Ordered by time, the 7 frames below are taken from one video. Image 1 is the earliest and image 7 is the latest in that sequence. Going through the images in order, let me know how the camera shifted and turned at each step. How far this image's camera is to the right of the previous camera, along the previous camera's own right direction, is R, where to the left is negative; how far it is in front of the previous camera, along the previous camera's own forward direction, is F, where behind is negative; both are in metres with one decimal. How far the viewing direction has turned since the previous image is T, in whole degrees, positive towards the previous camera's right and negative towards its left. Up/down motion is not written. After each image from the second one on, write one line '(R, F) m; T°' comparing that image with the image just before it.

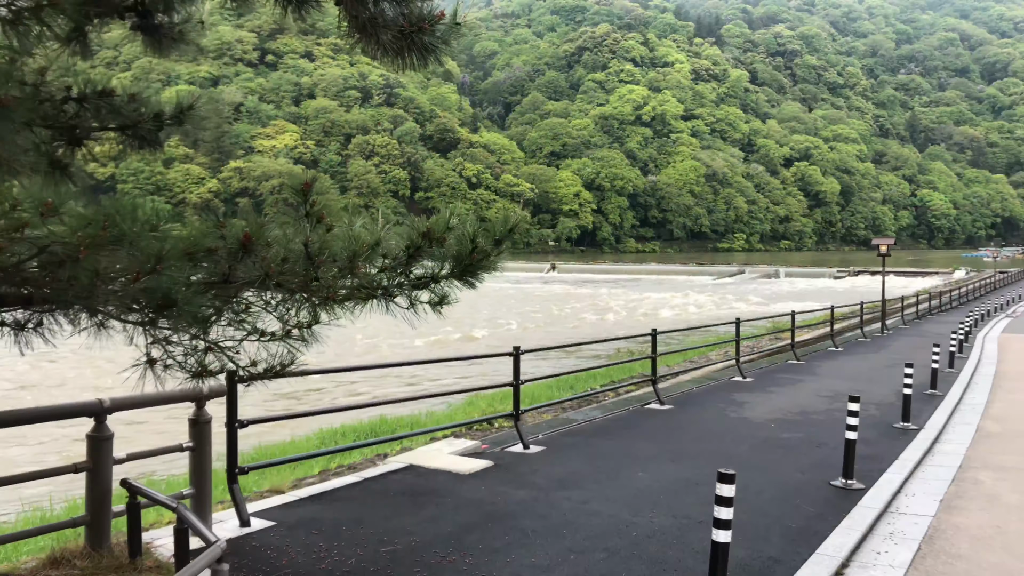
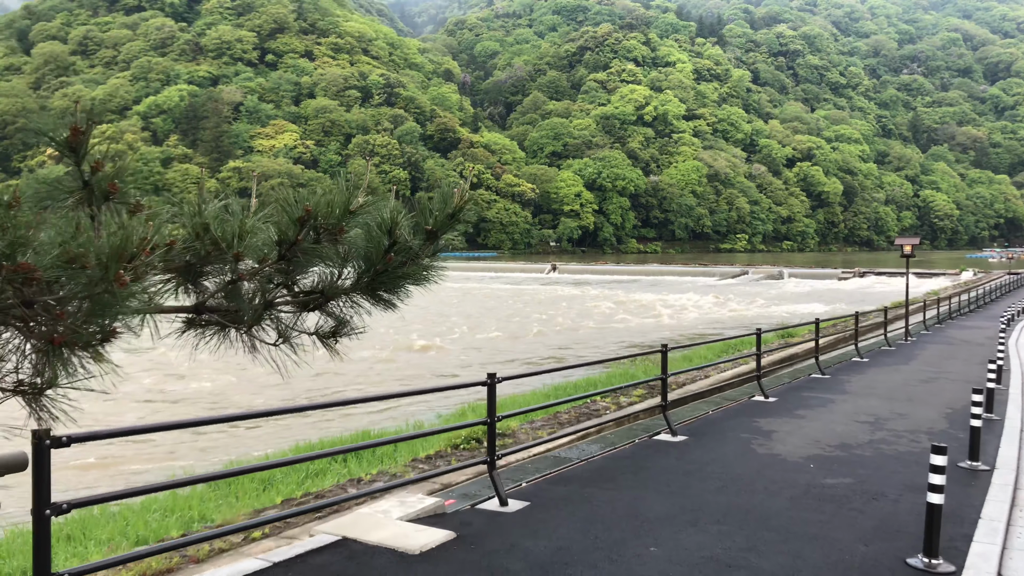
(+0.1, +0.4) m; 0°
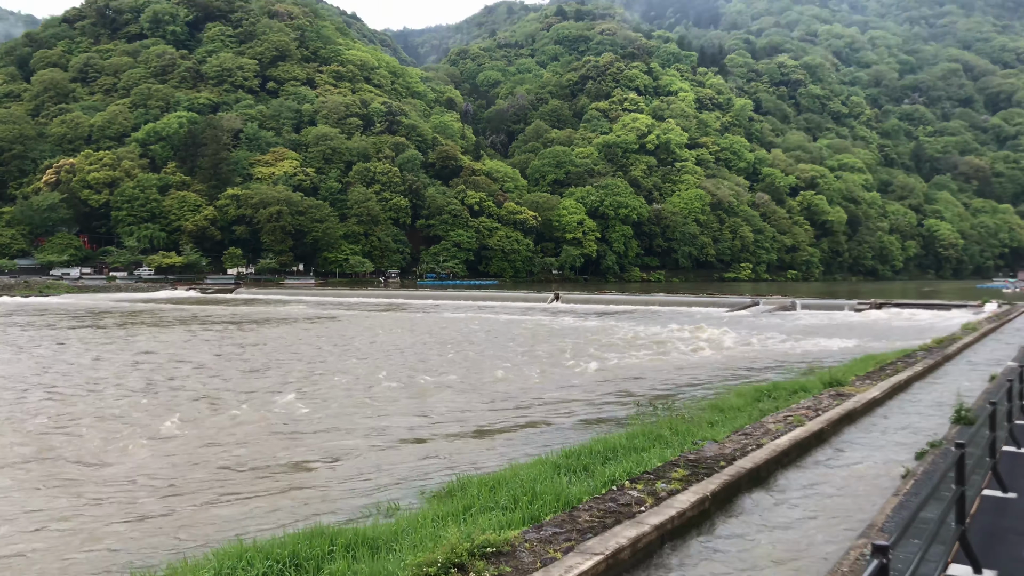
(+0.1, +1.2) m; 0°
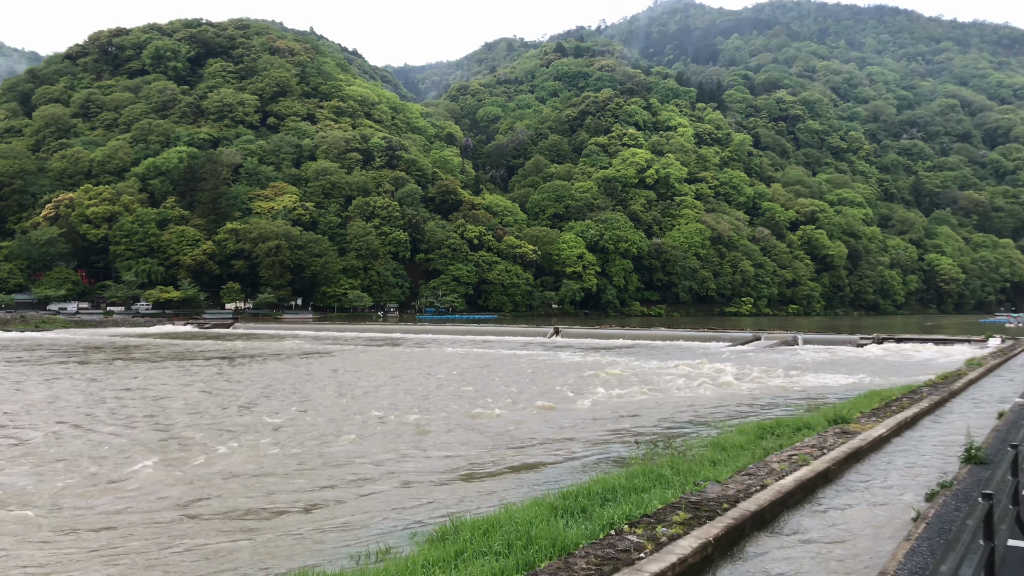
(+0.2, +0.6) m; 0°
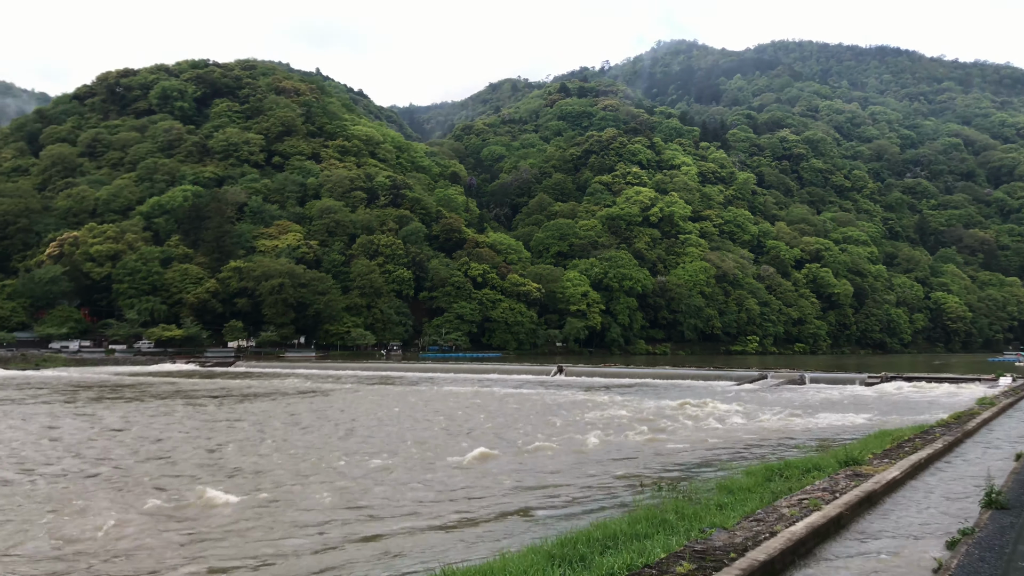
(+0.1, +0.6) m; 0°
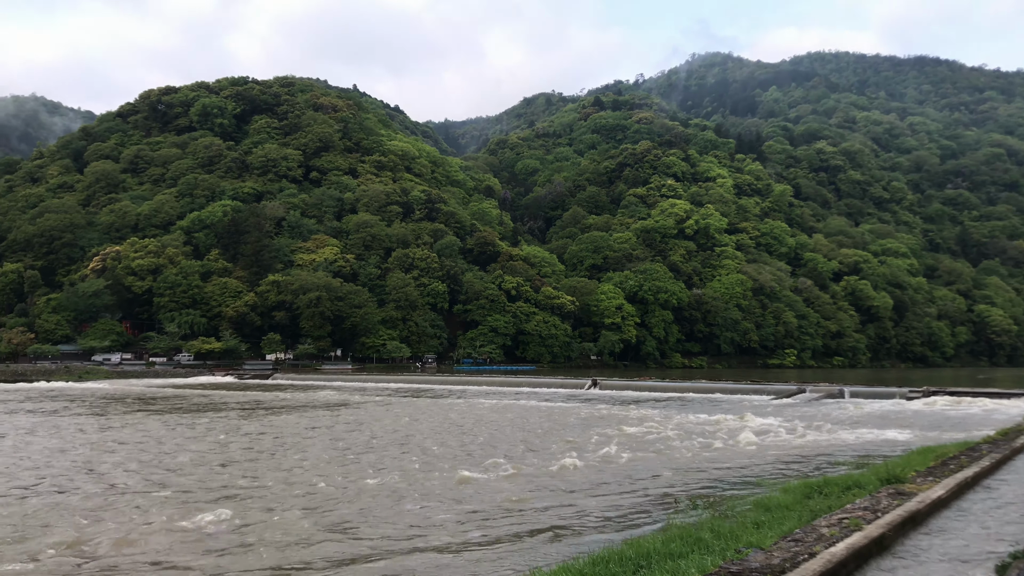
(-0.5, +0.5) m; -3°
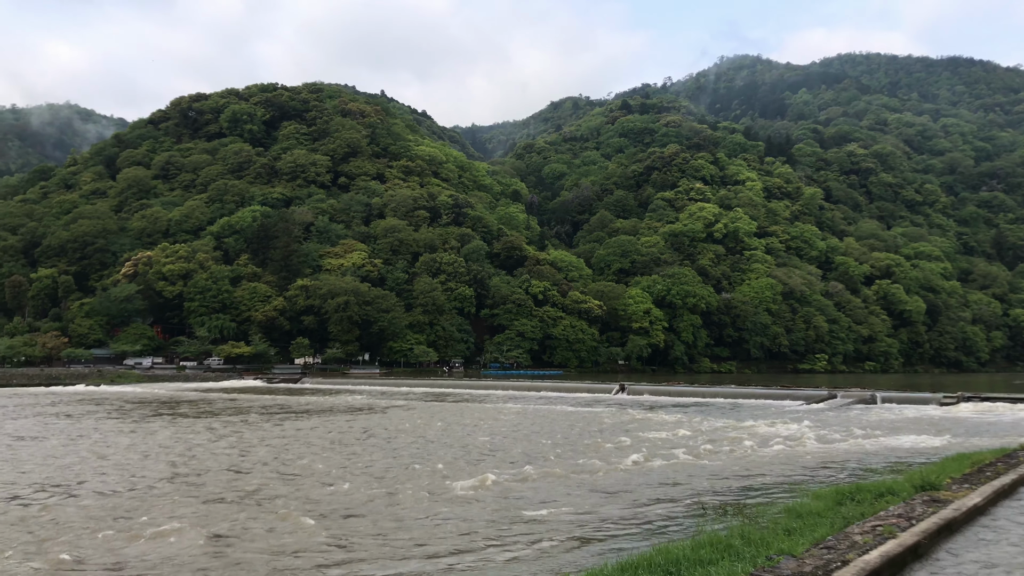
(-0.4, +0.6) m; -2°
